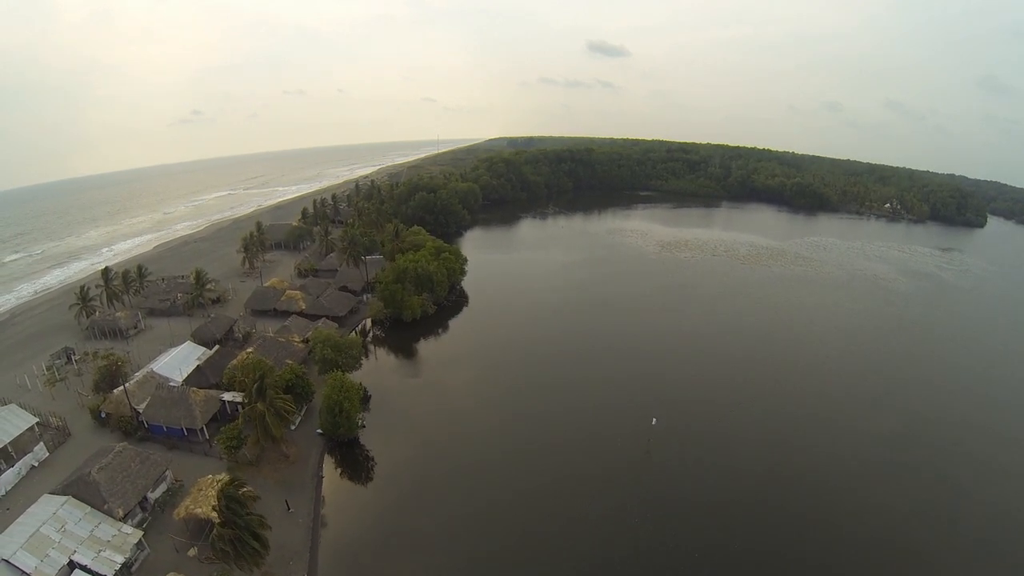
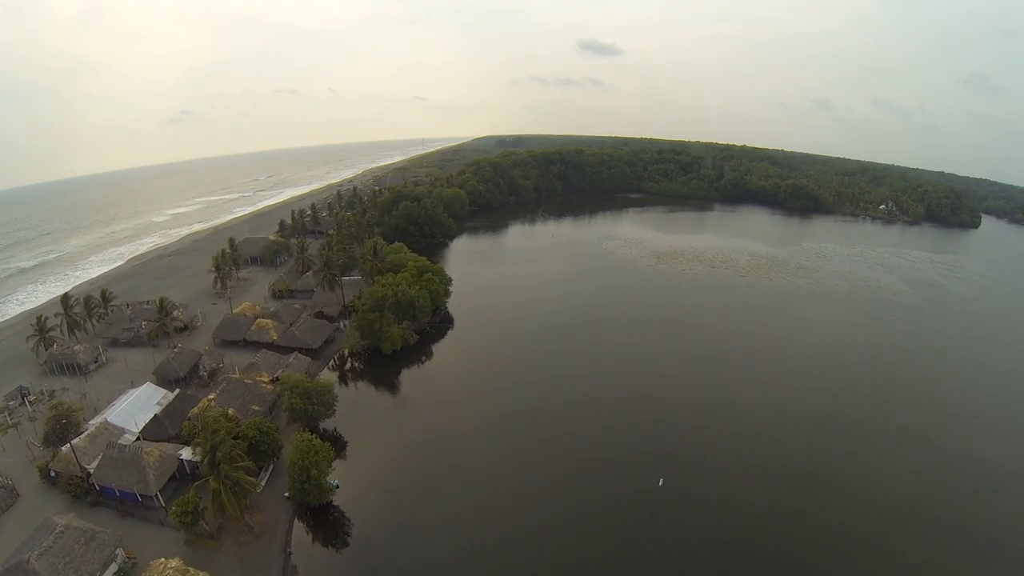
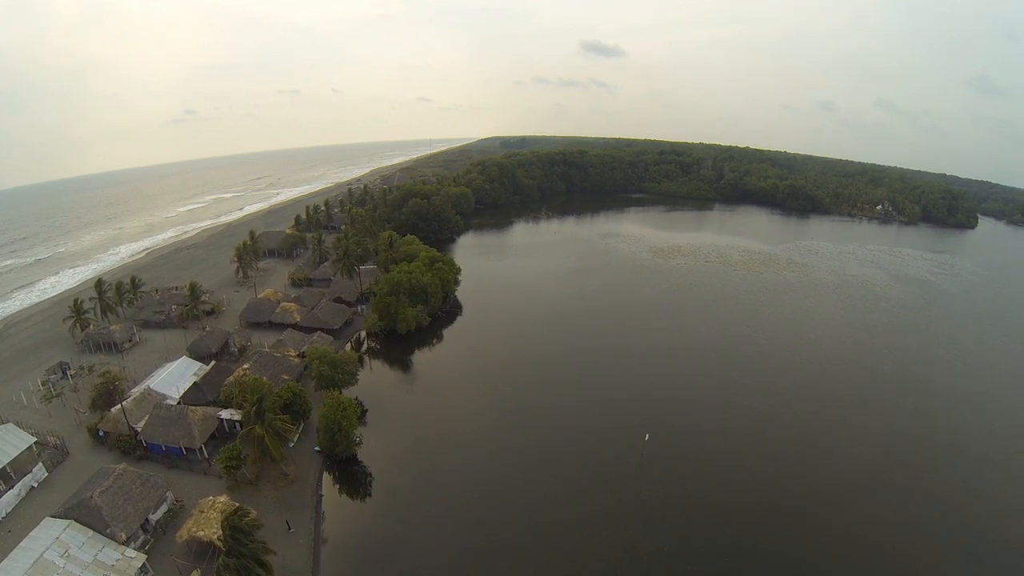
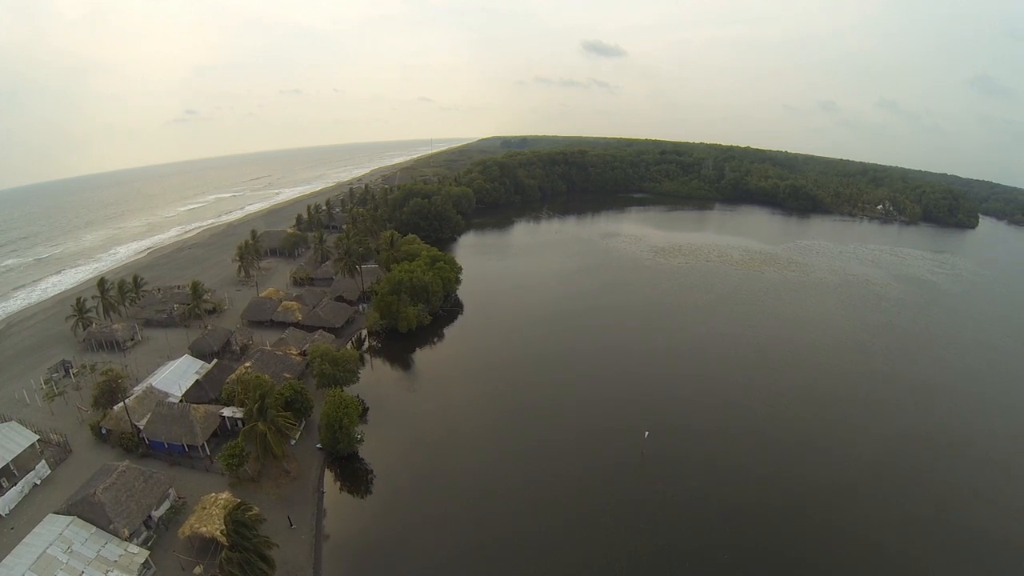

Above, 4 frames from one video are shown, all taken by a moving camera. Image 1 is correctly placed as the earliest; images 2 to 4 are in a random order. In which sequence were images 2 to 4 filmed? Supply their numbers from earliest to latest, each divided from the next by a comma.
4, 3, 2
